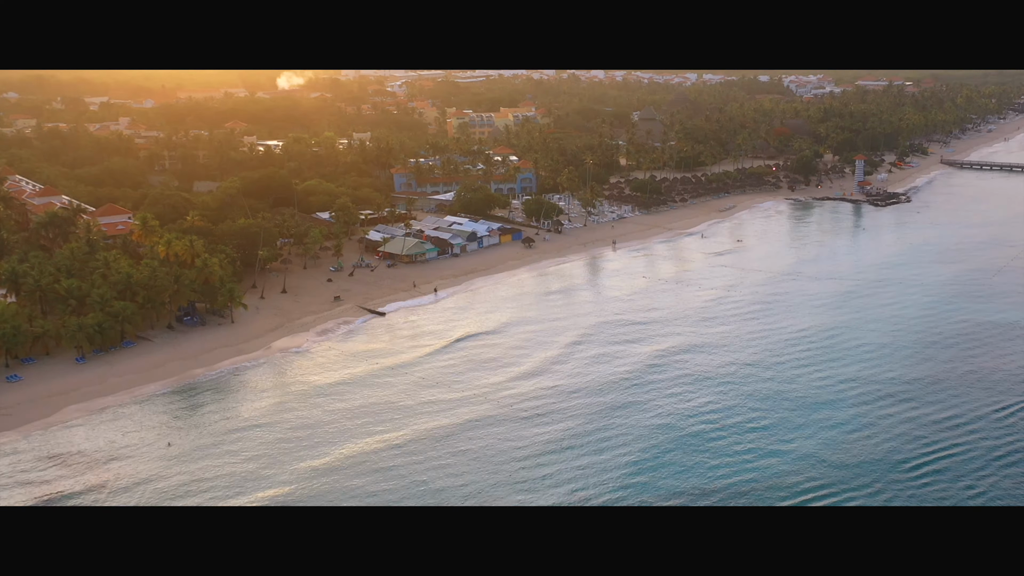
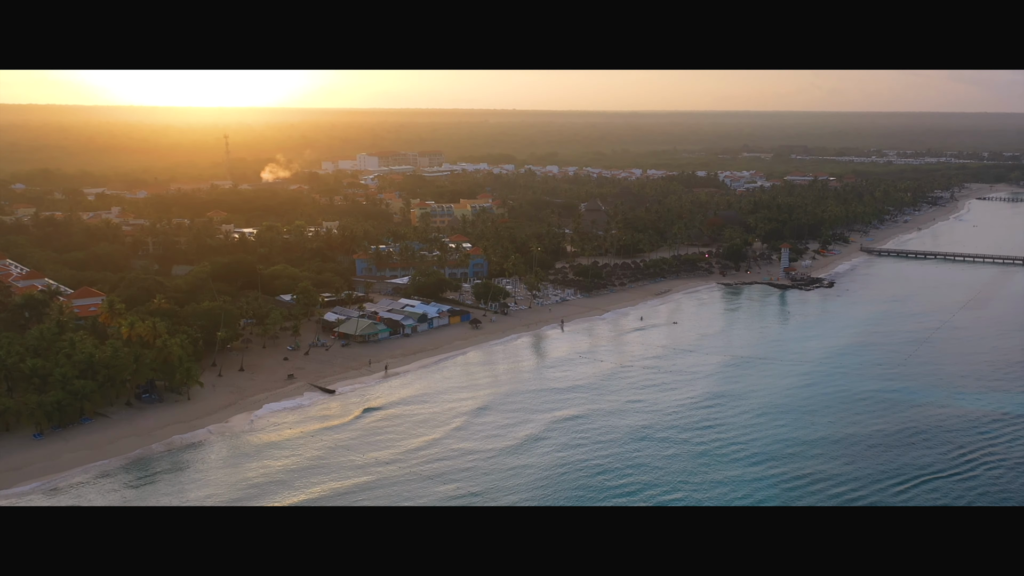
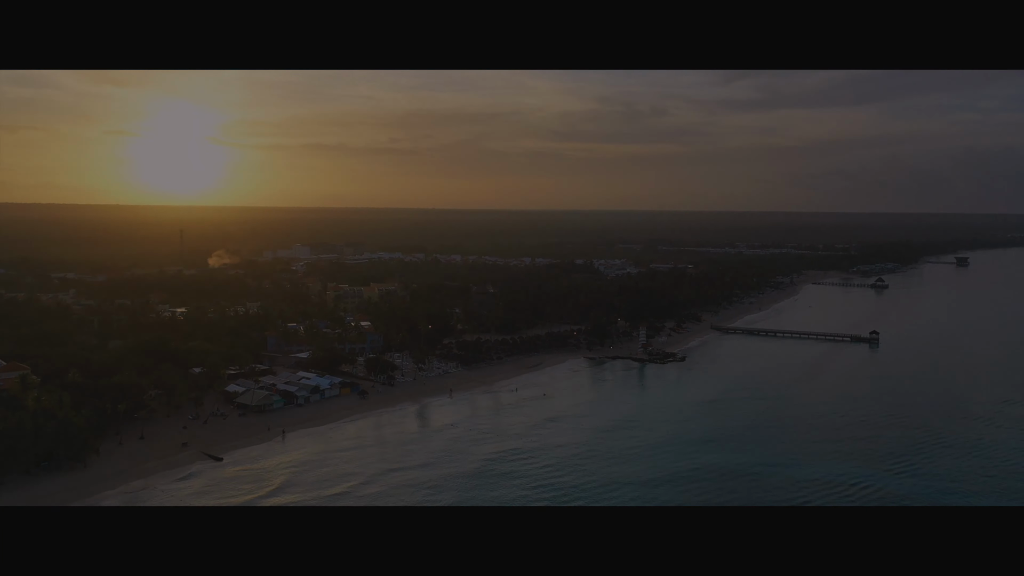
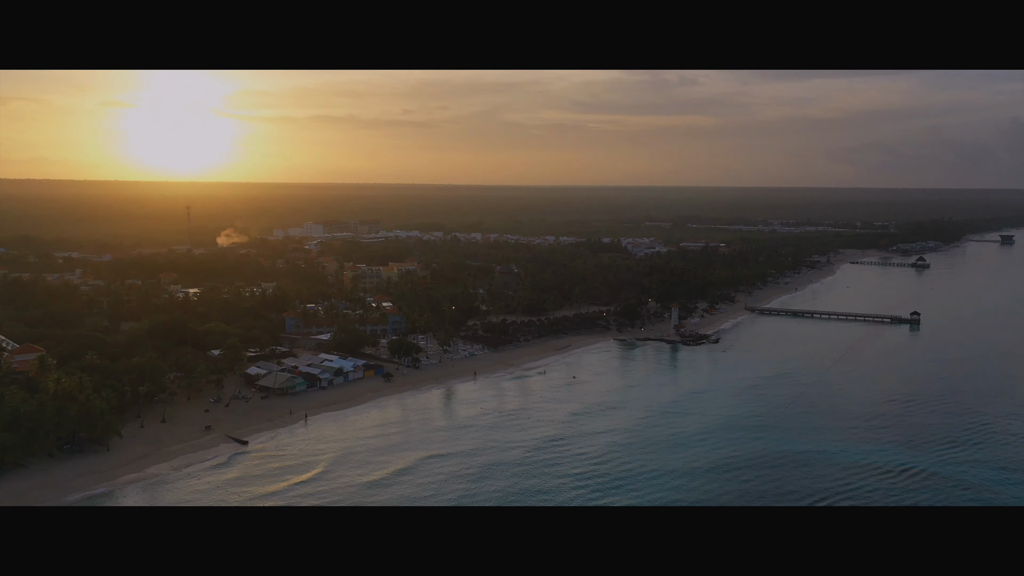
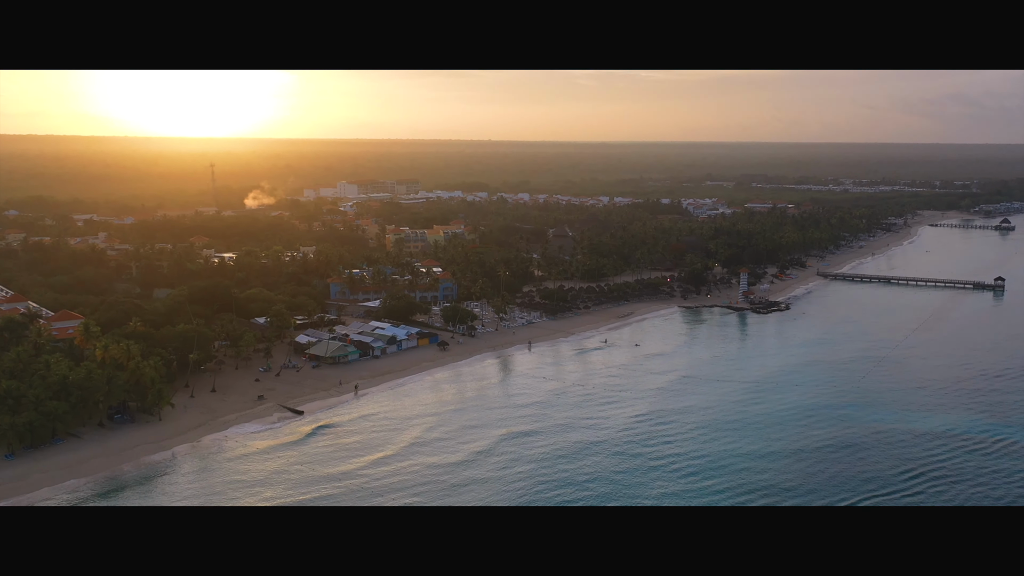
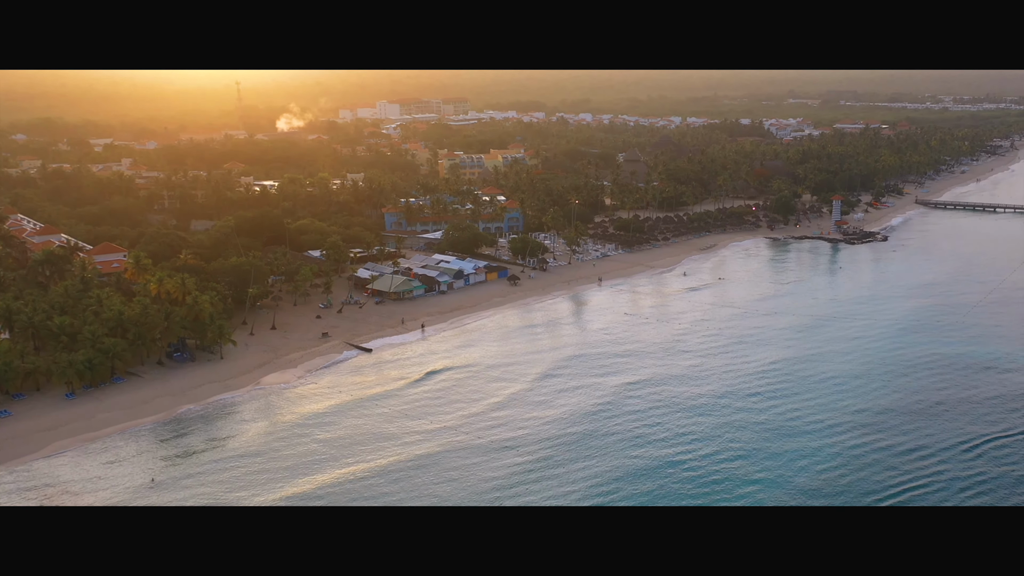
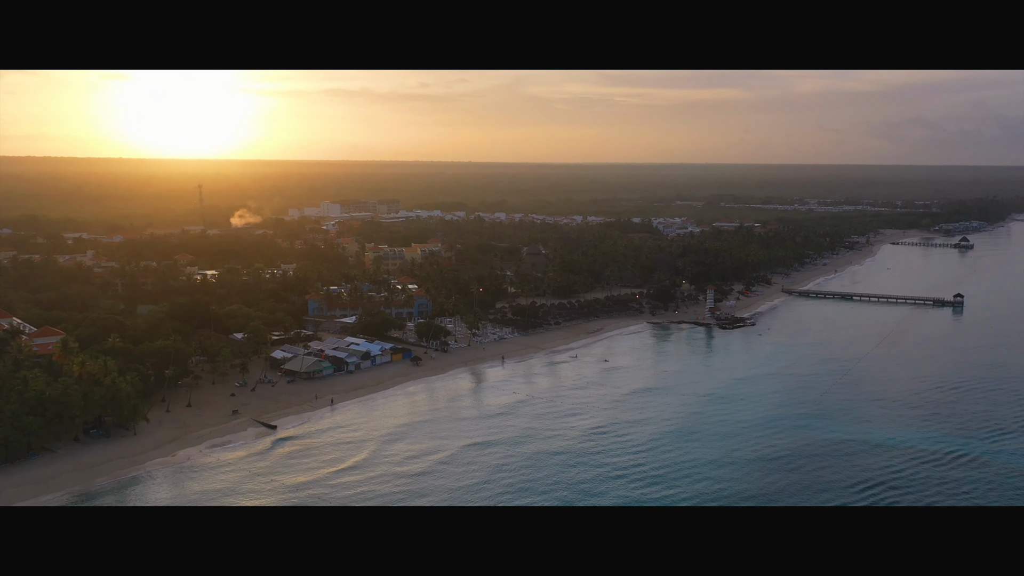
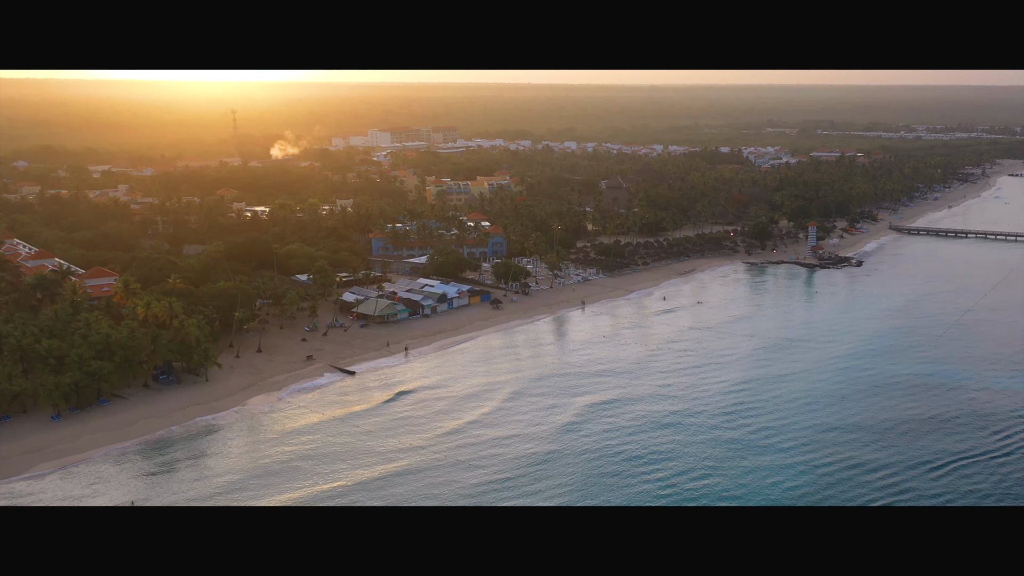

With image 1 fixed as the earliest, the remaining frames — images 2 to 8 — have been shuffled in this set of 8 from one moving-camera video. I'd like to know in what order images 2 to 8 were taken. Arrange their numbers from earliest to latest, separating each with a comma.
6, 8, 2, 5, 7, 4, 3
